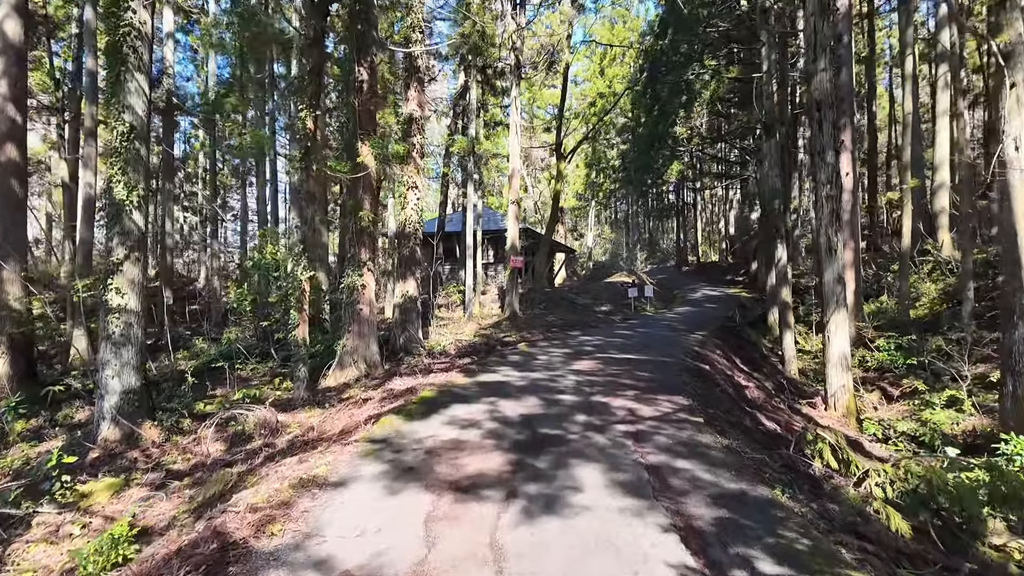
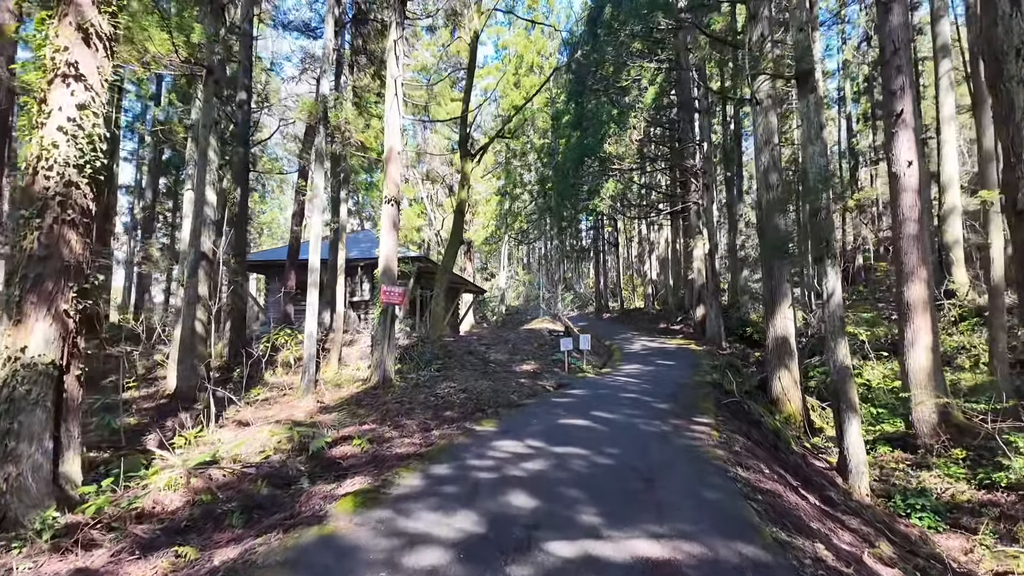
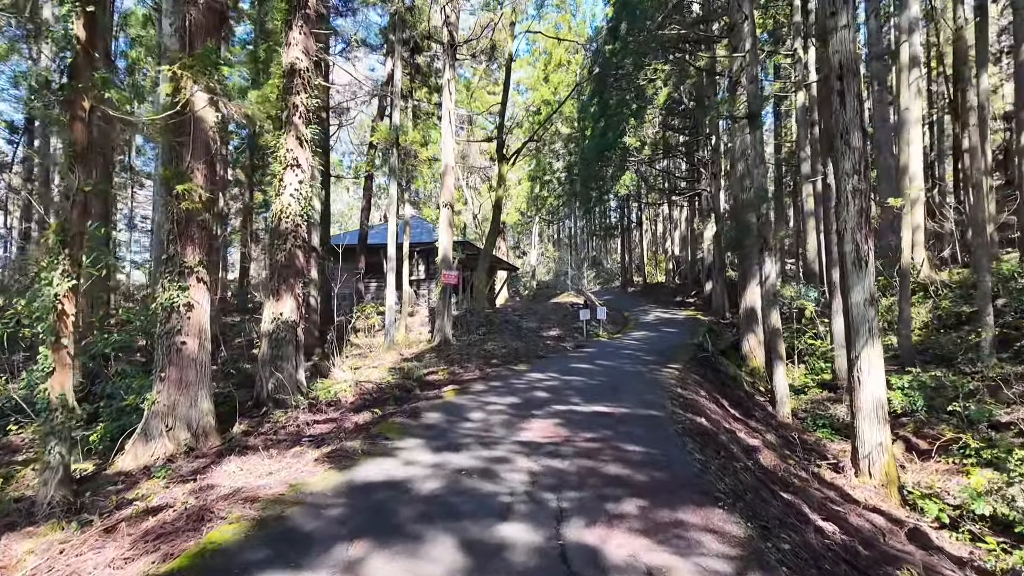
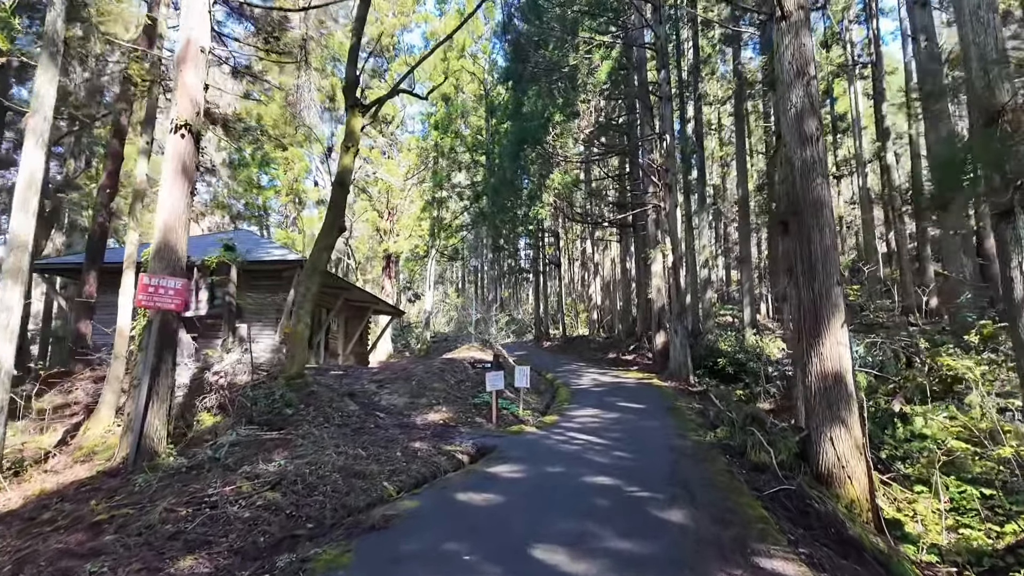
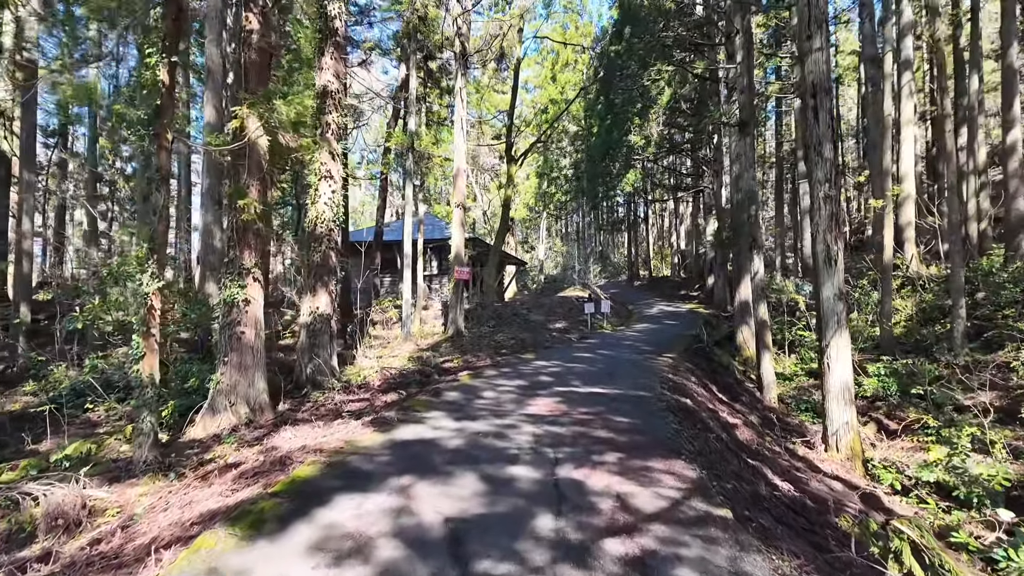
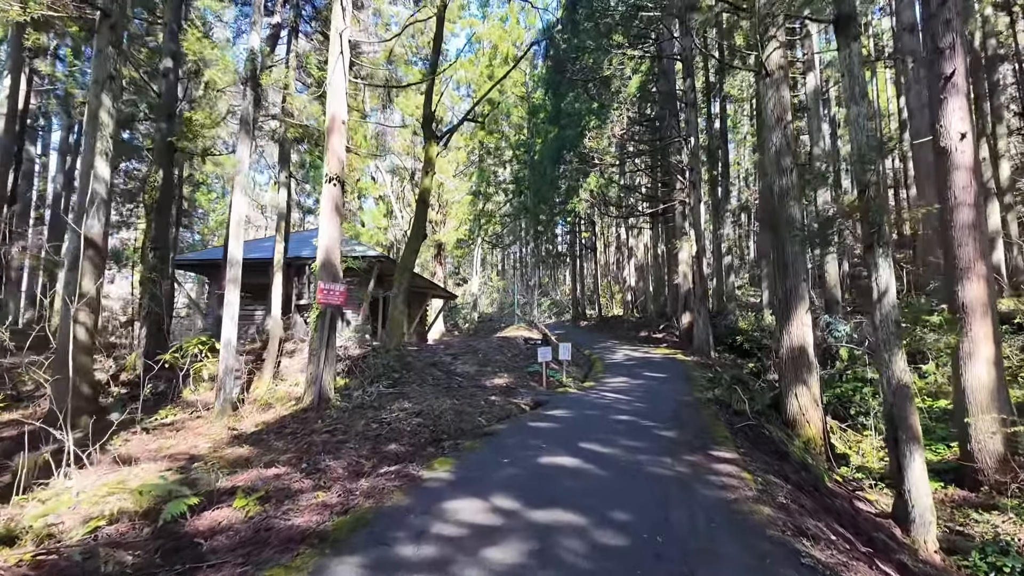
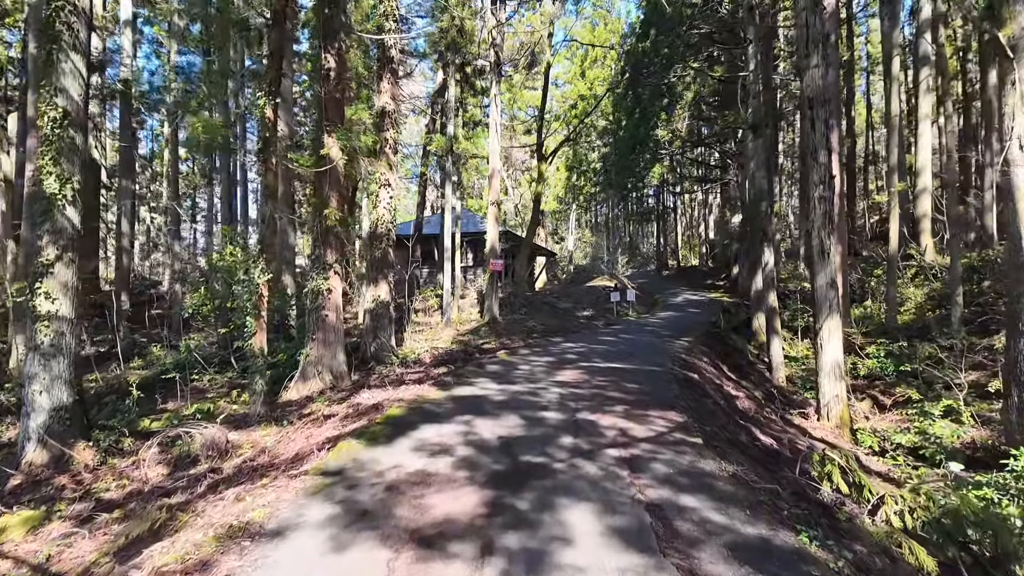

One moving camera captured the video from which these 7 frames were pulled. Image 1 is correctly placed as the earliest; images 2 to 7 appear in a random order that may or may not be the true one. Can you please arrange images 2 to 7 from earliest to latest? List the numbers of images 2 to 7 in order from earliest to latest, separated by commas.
7, 5, 3, 2, 6, 4
